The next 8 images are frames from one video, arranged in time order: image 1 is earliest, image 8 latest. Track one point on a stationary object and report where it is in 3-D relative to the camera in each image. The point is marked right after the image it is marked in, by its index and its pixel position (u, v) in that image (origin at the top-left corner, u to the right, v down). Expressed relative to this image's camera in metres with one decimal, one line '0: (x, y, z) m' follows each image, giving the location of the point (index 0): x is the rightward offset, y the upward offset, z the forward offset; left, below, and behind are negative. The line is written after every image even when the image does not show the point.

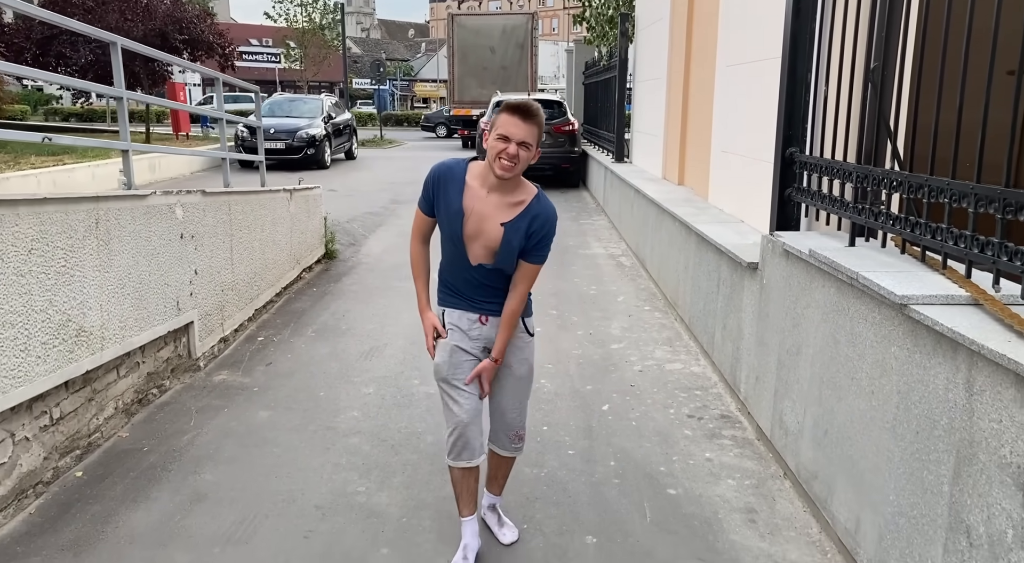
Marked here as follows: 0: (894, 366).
0: (+1.2, -0.3, +2.5) m
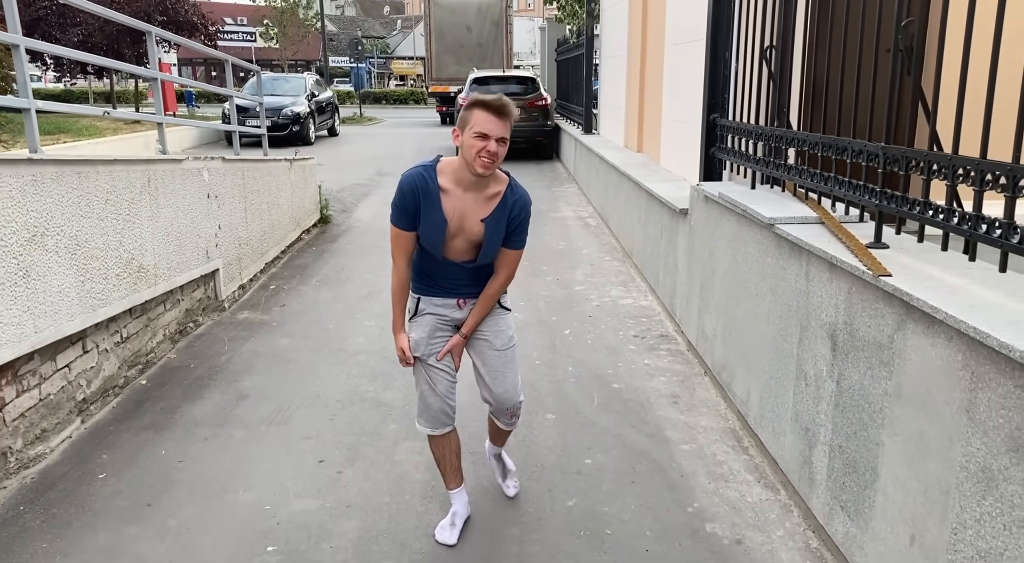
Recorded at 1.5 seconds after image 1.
0: (+1.1, 0.0, +3.3) m
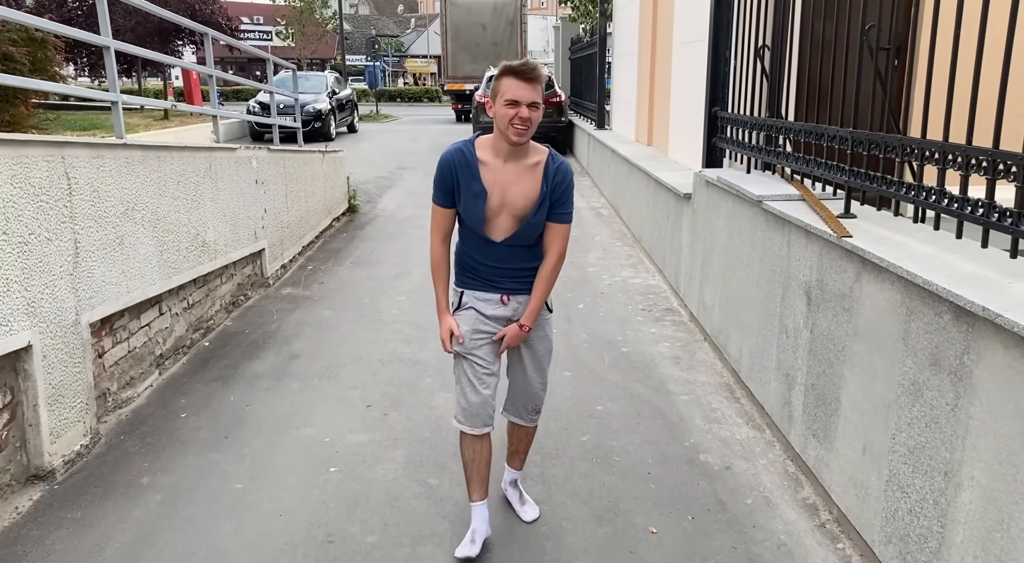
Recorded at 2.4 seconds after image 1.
0: (+1.2, +0.2, +3.8) m
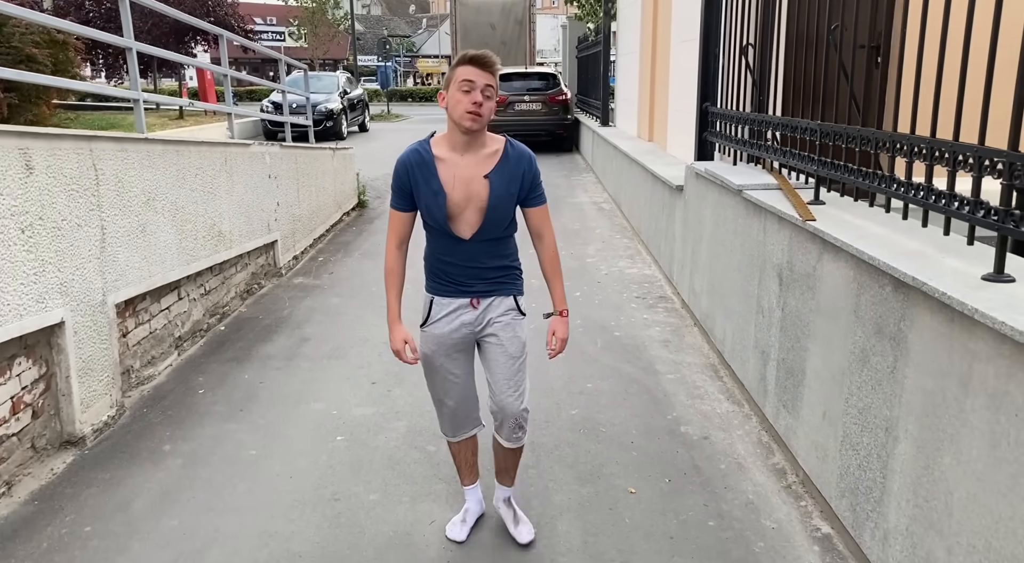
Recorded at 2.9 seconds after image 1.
0: (+1.2, +0.3, +4.1) m
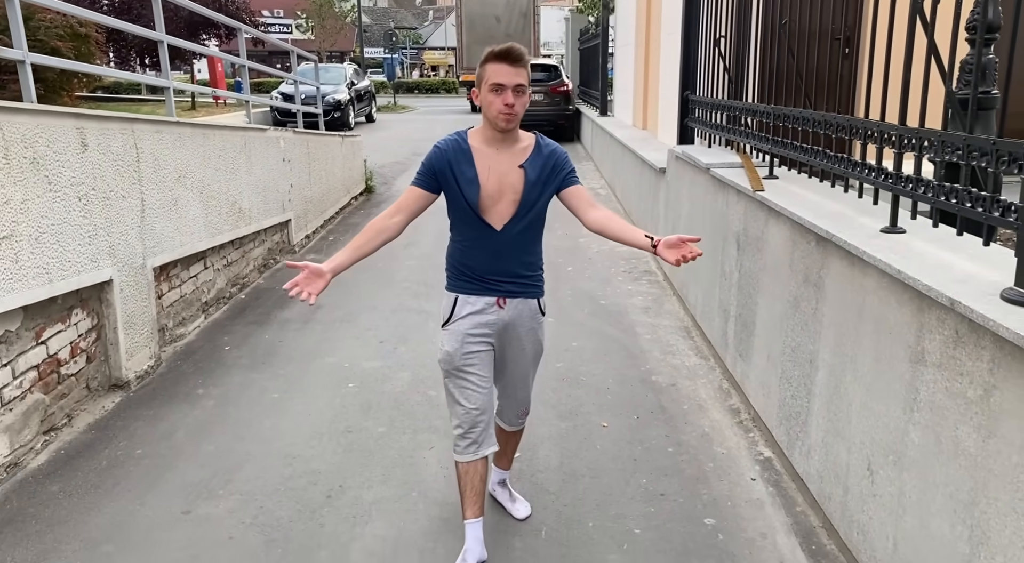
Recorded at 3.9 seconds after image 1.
0: (+1.2, +0.5, +4.5) m
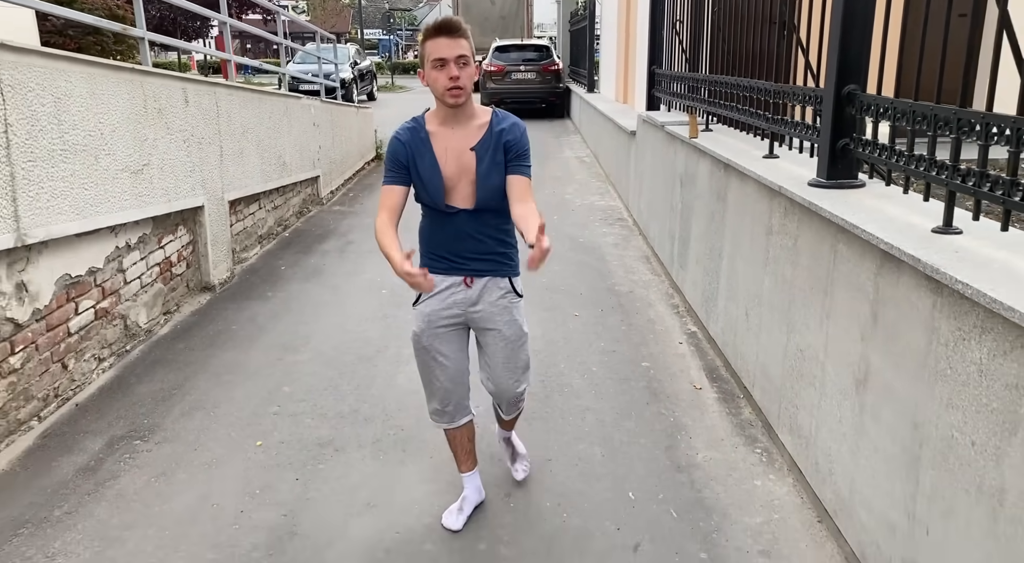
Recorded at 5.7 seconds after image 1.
0: (+1.1, +0.9, +5.7) m
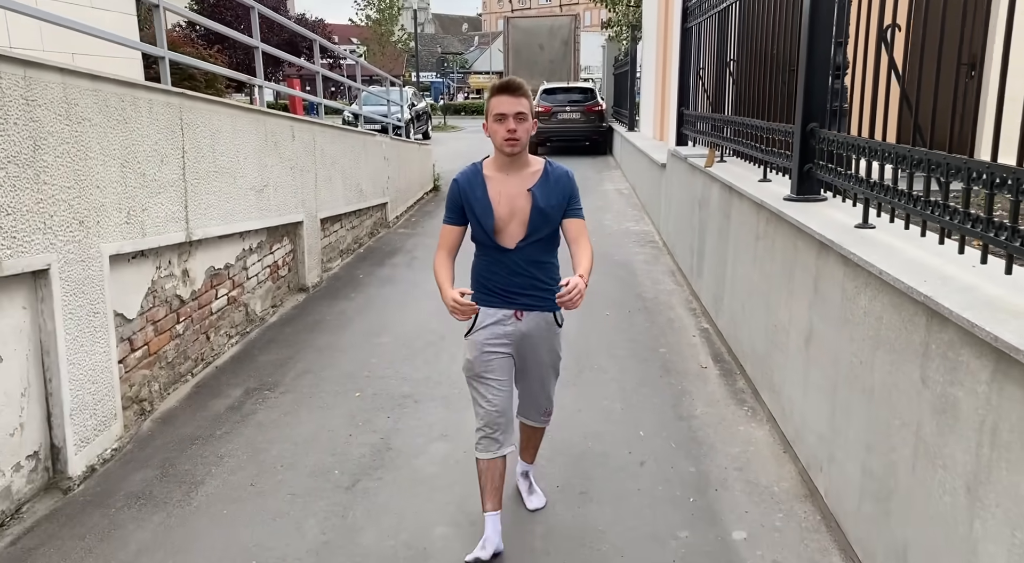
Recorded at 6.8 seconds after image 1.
0: (+1.5, +0.8, +6.7) m
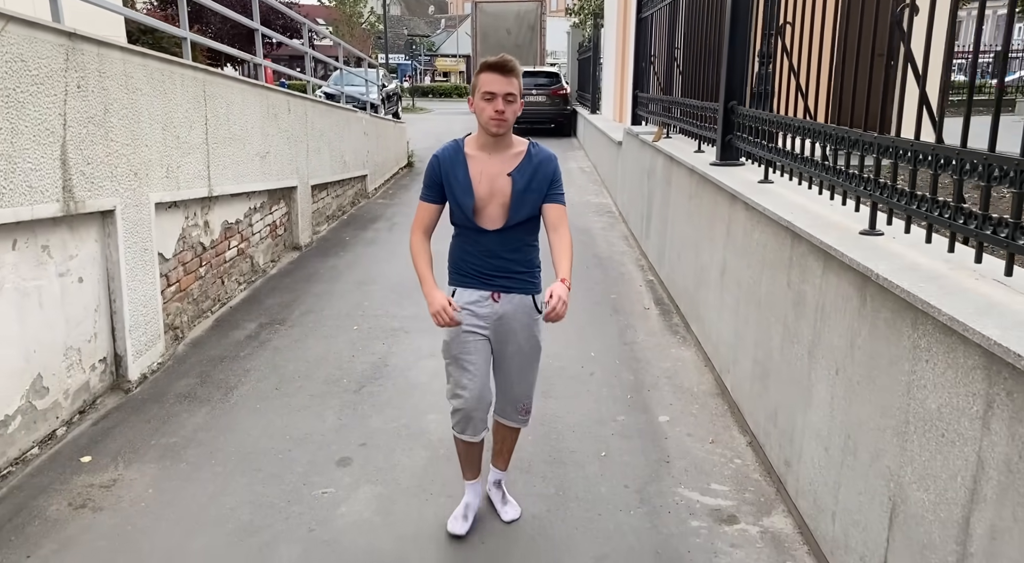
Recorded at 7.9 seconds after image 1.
0: (+1.2, +1.2, +7.5) m
